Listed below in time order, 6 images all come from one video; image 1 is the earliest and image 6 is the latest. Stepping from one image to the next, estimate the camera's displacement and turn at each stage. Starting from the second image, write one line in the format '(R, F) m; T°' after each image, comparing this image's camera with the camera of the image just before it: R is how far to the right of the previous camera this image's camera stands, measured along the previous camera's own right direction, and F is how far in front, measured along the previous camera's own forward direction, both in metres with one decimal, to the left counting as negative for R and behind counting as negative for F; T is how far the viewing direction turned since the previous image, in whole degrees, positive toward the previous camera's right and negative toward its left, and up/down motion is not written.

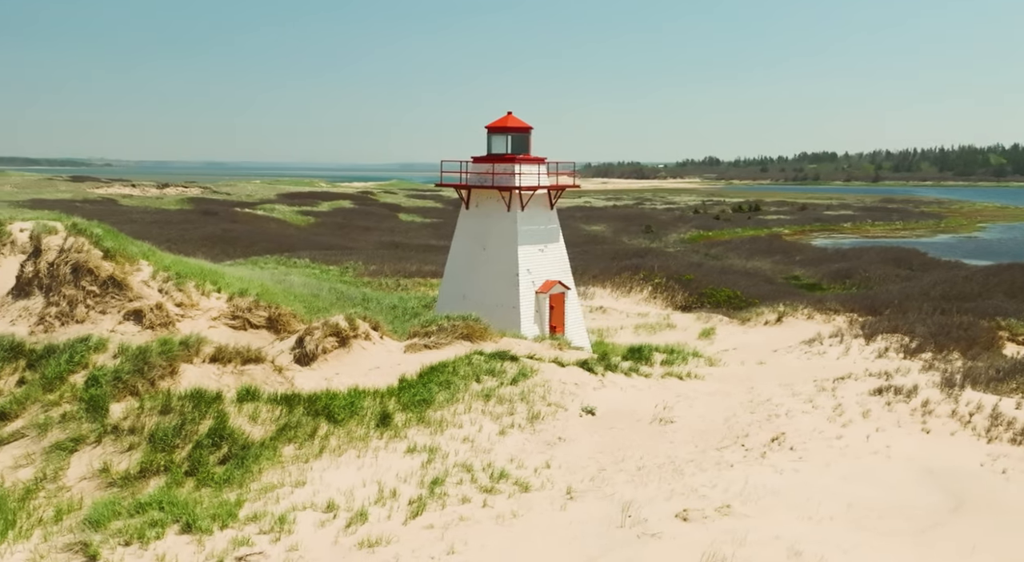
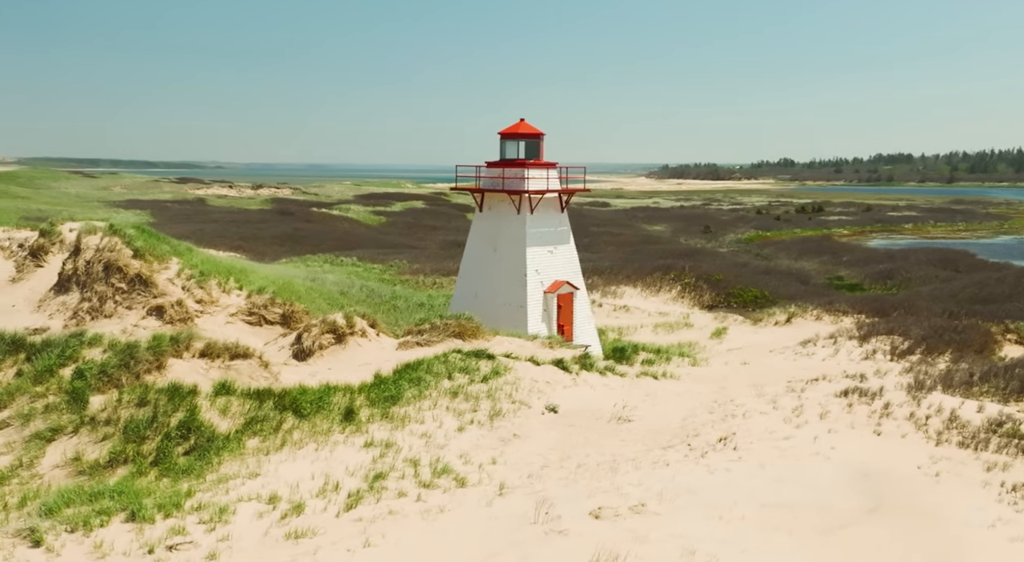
(+1.3, 0.0) m; -3°
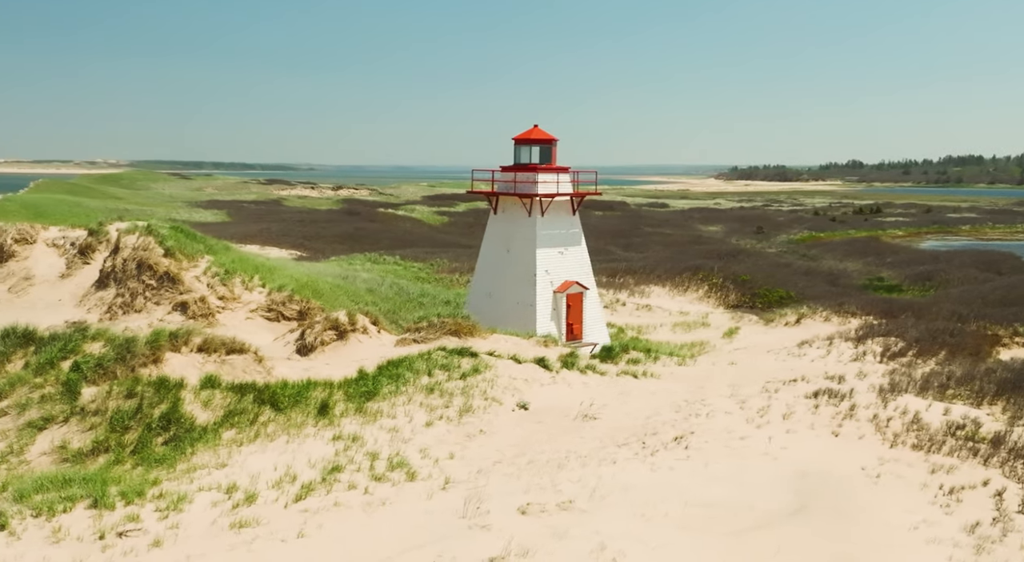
(+1.1, -0.1) m; -3°
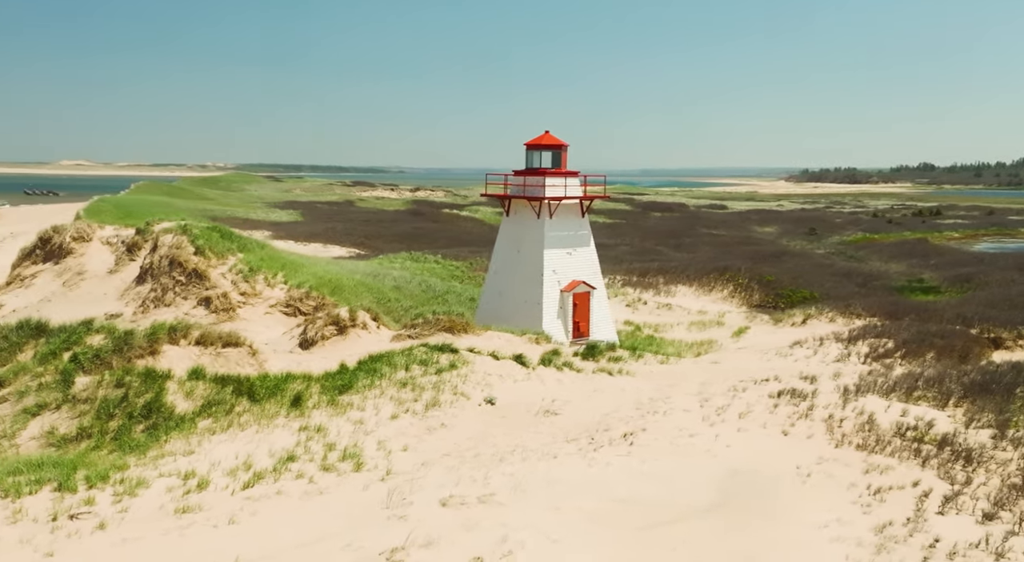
(+1.2, -0.1) m; -3°
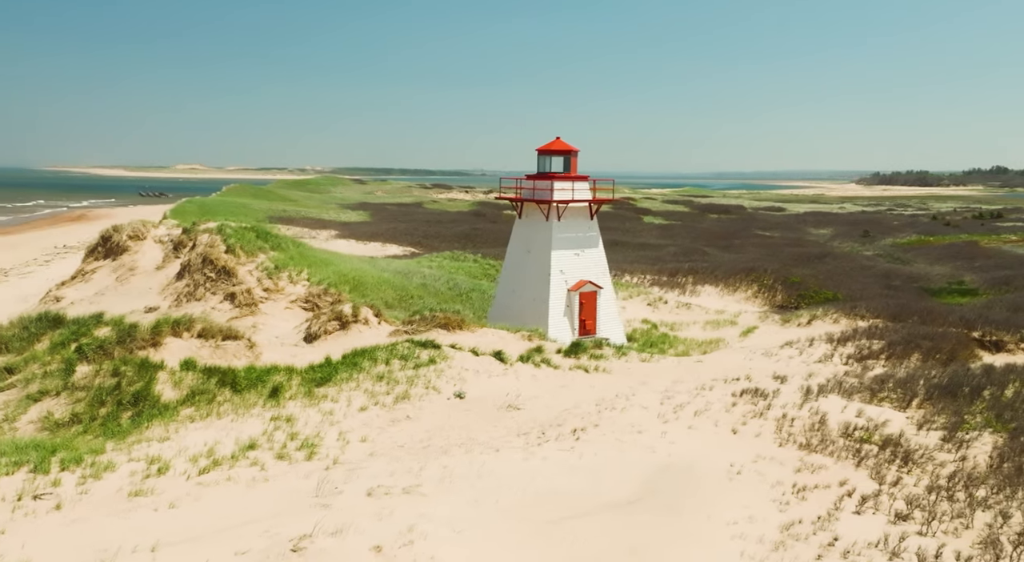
(+1.2, -0.1) m; -3°
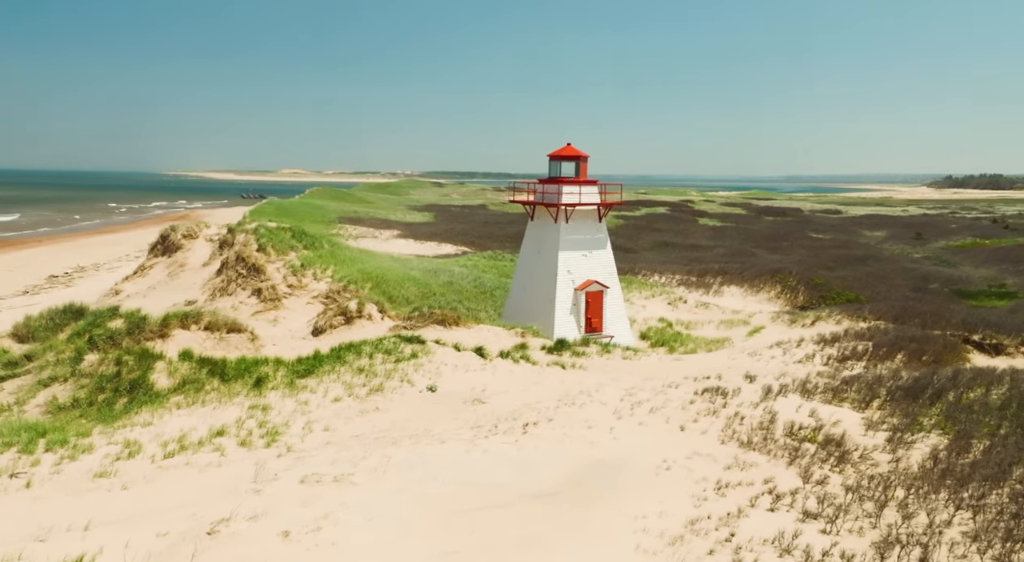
(+1.1, -0.2) m; -3°
